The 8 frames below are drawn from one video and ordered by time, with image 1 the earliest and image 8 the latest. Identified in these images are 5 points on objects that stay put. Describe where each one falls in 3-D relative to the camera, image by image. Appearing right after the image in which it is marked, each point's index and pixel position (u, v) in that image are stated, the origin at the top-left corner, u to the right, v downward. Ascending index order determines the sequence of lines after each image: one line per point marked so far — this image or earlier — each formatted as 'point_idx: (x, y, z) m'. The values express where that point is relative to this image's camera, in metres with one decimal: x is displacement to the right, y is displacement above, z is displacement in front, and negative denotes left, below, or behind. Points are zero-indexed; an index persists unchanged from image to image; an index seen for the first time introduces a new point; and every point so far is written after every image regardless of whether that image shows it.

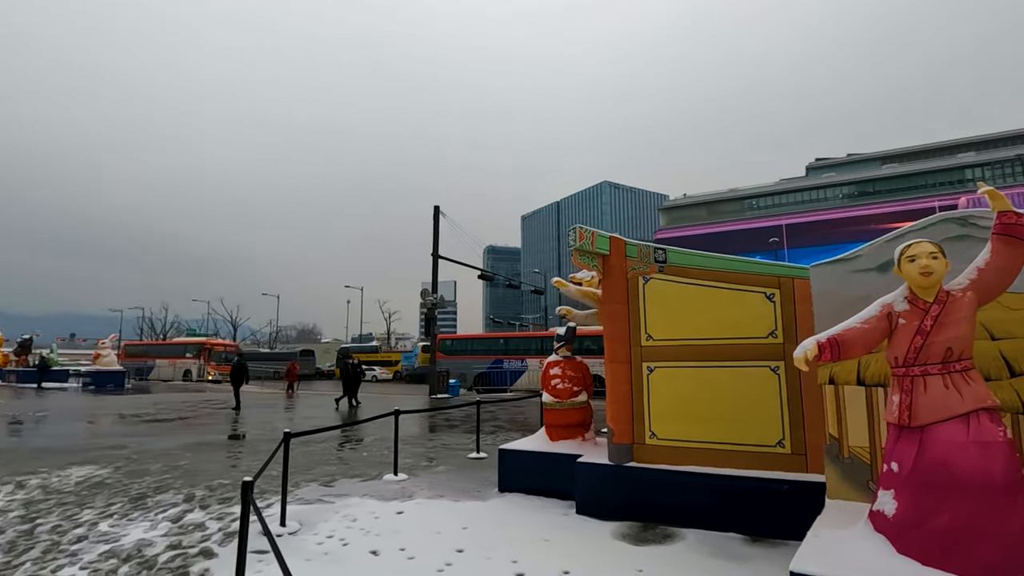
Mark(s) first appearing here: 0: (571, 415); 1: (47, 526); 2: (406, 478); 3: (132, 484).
0: (+0.7, -1.5, +6.5) m
1: (-4.8, -2.4, +5.6) m
2: (-1.4, -2.5, +7.3) m
3: (-5.2, -2.7, +7.5) m
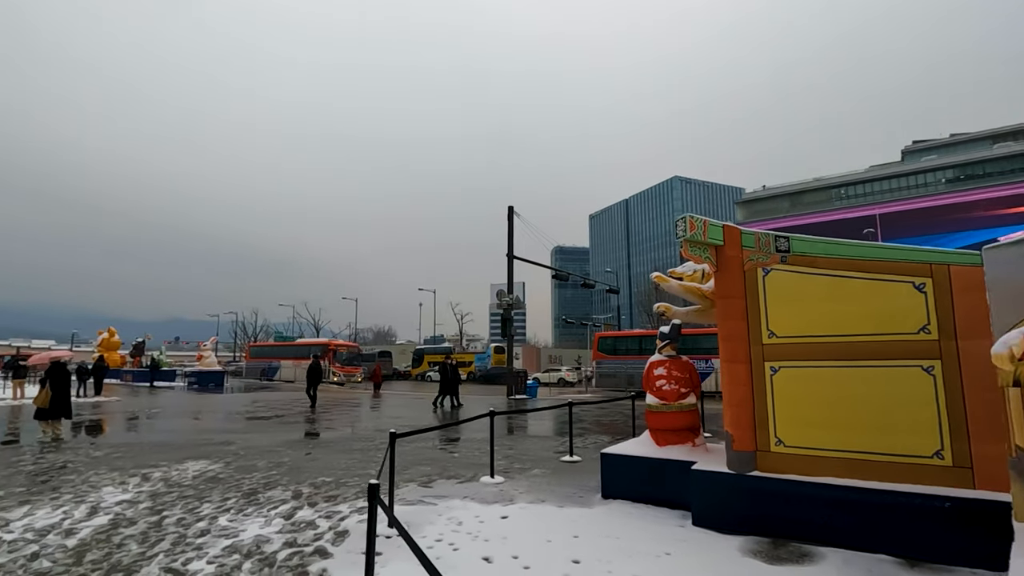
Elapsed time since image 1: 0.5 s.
0: (+1.9, -1.4, +6.1) m
1: (-3.6, -2.5, +5.9) m
2: (-0.1, -2.5, +7.2) m
3: (-3.8, -2.7, +7.9) m
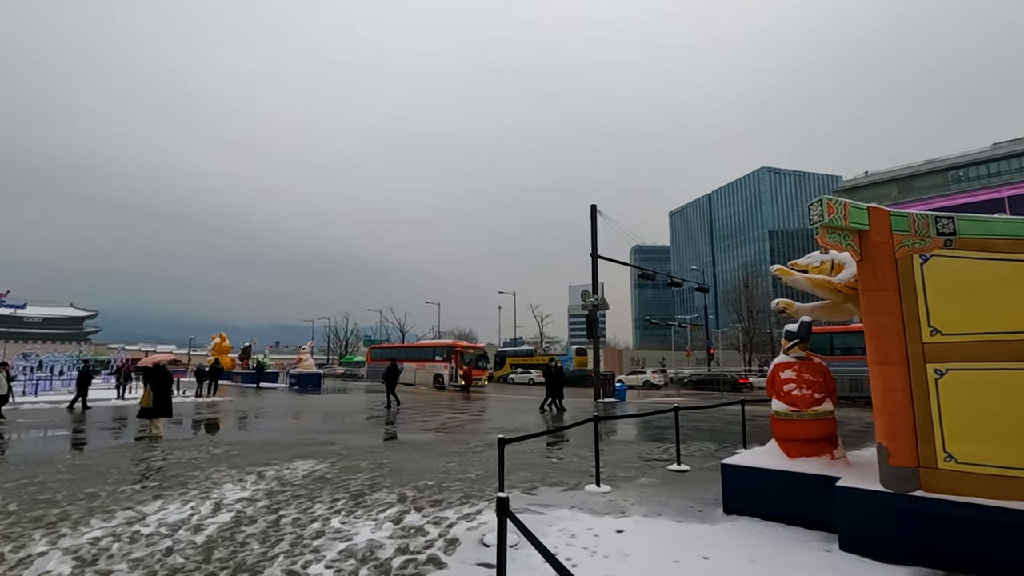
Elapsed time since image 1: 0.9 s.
0: (+3.0, -1.4, +5.4) m
1: (-2.5, -2.5, +6.1) m
2: (+1.2, -2.5, +6.8) m
3: (-2.4, -2.8, +8.0) m
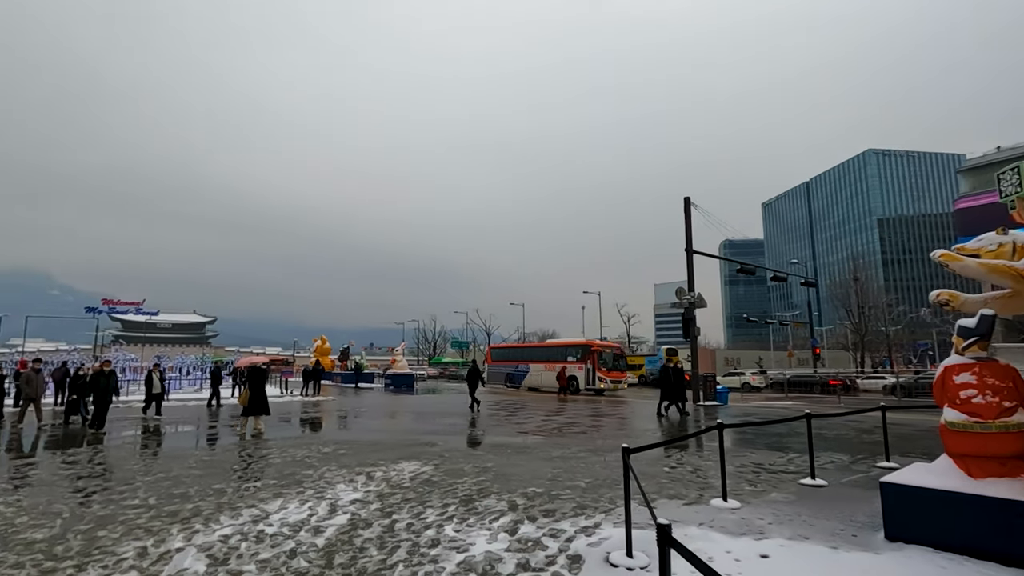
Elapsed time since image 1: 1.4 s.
0: (+4.1, -1.3, +4.6) m
1: (-1.2, -2.6, +6.0) m
2: (+2.5, -2.4, +6.1) m
3: (-0.8, -2.8, +7.9) m
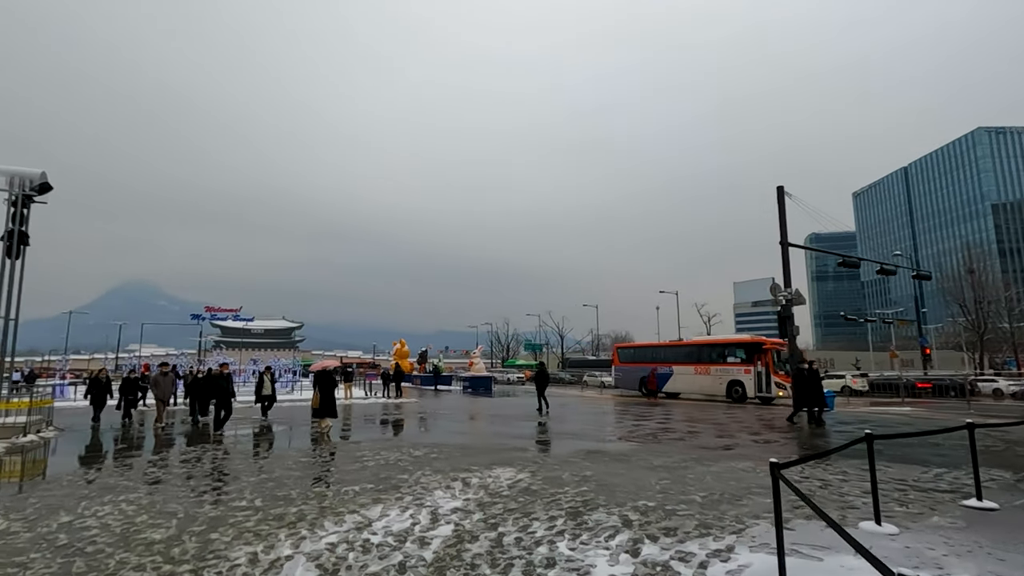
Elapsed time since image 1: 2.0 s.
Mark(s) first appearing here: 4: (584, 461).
0: (+5.0, -1.2, +3.5) m
1: (0.0, -2.5, +5.6) m
2: (+3.7, -2.3, +5.3) m
3: (+0.6, -2.8, +7.4) m
4: (+1.3, -3.1, +9.9) m
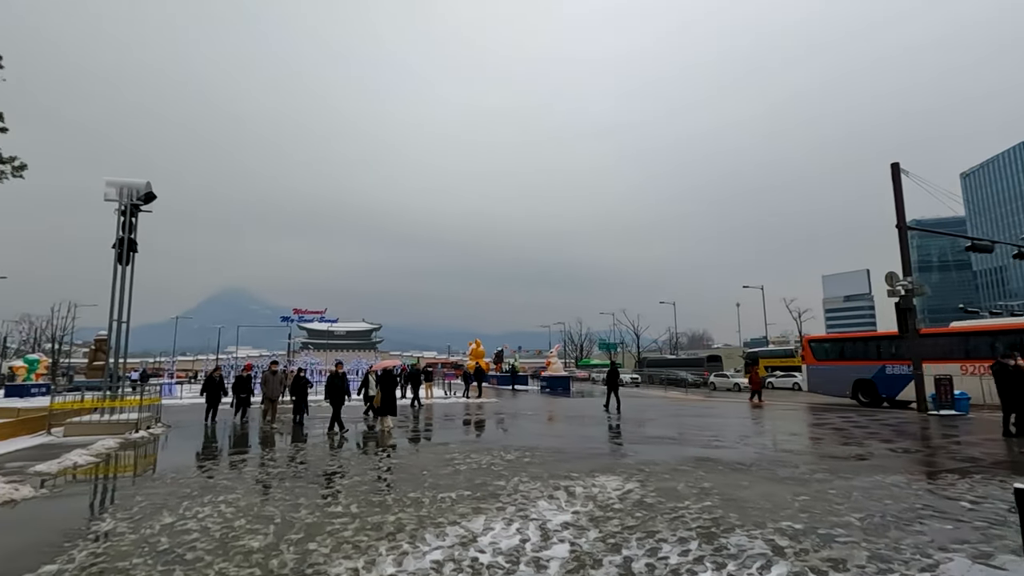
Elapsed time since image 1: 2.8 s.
0: (+5.8, -0.9, +2.1) m
1: (+1.1, -2.4, +4.8) m
2: (+4.7, -2.1, +4.0) m
3: (+2.0, -2.6, +6.5) m
4: (+3.0, -2.9, +8.9) m
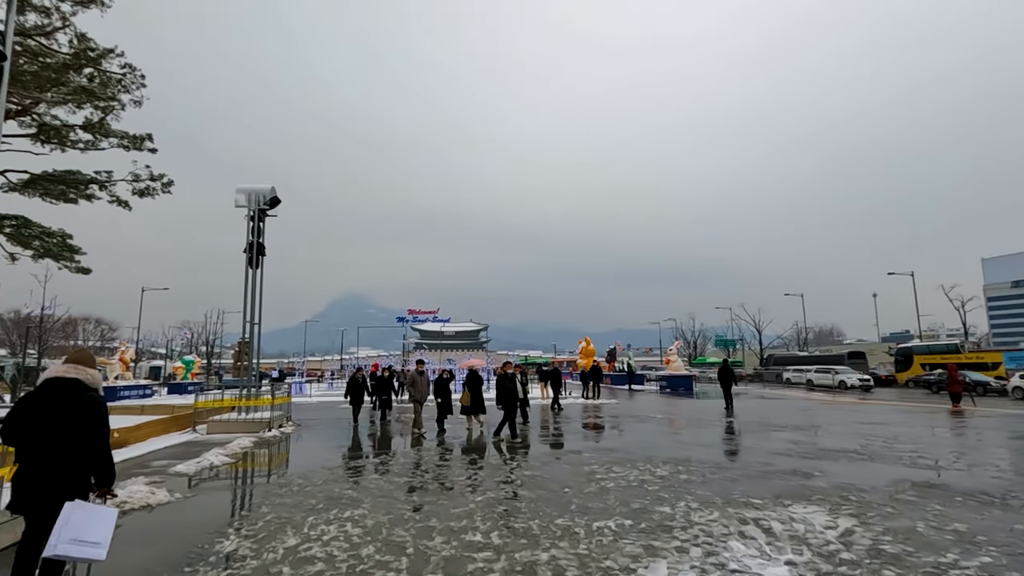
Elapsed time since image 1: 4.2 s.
0: (+6.5, -0.5, -0.5) m
1: (+2.5, -2.1, +3.0) m
2: (+5.9, -1.8, +1.6) m
3: (+3.6, -2.3, +4.6) m
4: (+5.1, -2.6, +6.8) m
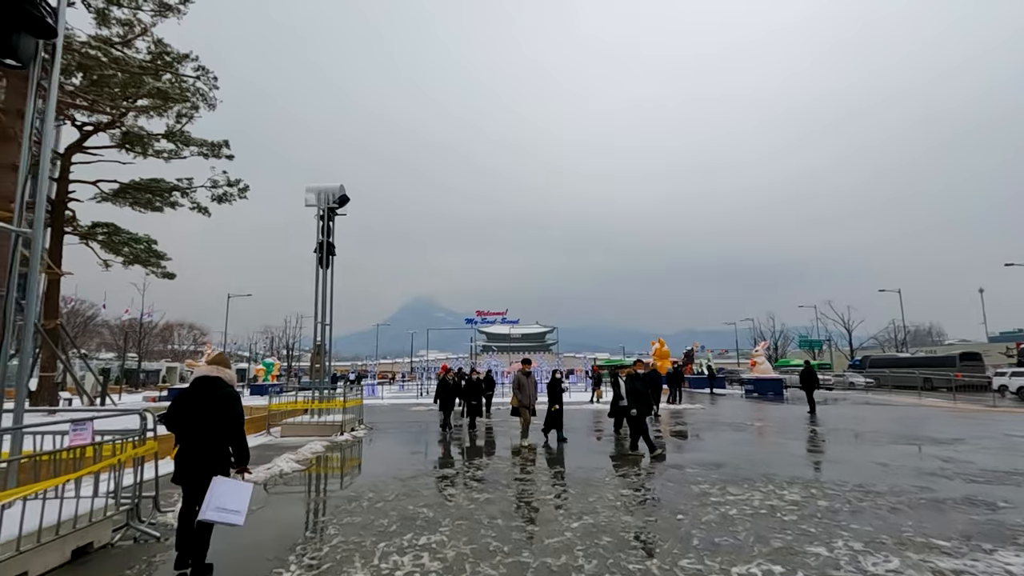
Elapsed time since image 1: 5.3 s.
0: (+6.7, -0.2, -2.5) m
1: (+3.1, -1.9, +1.5) m
2: (+6.3, -1.5, -0.3) m
3: (+4.4, -2.1, +2.9) m
4: (+6.1, -2.4, +4.9) m
